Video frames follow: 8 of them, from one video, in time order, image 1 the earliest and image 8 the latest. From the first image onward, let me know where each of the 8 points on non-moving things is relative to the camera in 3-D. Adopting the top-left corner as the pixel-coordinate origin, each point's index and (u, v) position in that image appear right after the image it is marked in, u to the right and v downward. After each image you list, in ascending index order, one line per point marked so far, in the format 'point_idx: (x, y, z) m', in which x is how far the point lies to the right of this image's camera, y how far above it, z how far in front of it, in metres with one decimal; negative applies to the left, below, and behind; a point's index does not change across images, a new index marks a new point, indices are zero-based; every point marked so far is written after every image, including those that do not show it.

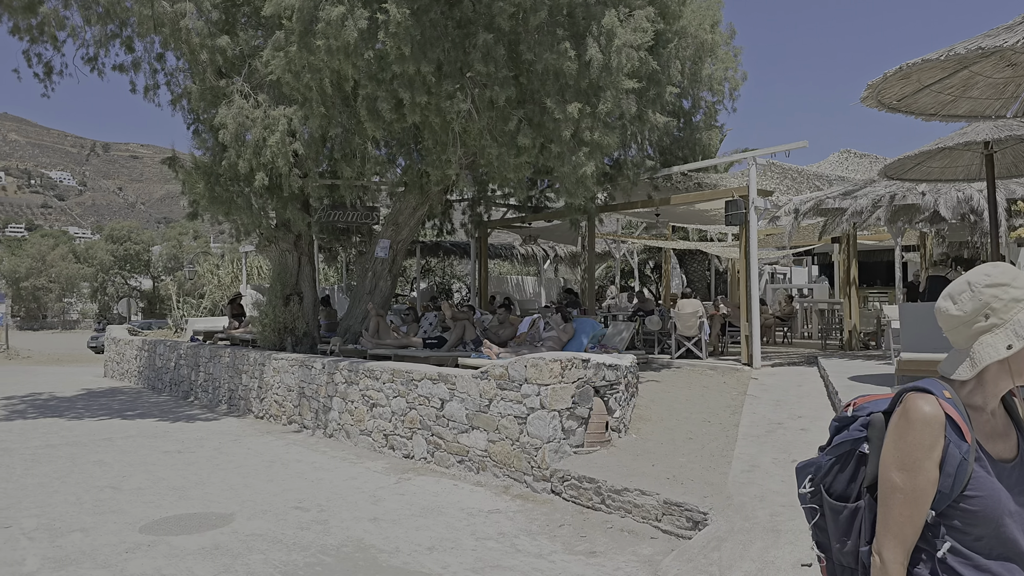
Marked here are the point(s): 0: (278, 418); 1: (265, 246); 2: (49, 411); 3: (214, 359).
0: (-2.8, -1.5, +9.9) m
1: (-3.4, +0.6, +11.2) m
2: (-6.7, -1.8, +12.3) m
3: (-4.2, -1.0, +11.9) m
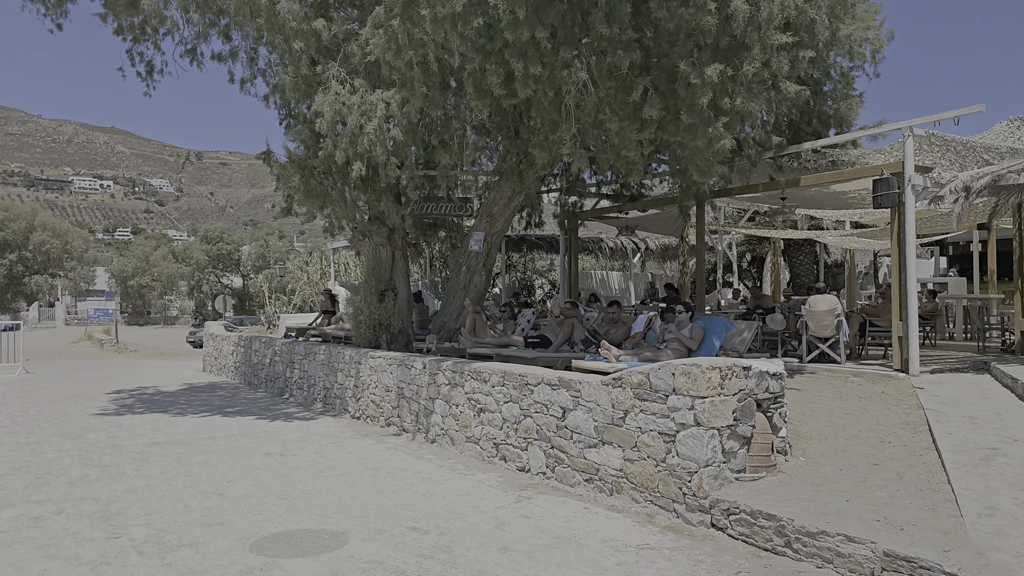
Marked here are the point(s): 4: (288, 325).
0: (-1.6, -1.5, +9.3) m
1: (-2.0, +0.6, +10.7) m
2: (-5.2, -1.7, +12.1) m
3: (-2.8, -1.0, +11.5) m
4: (-4.3, -0.7, +15.9) m
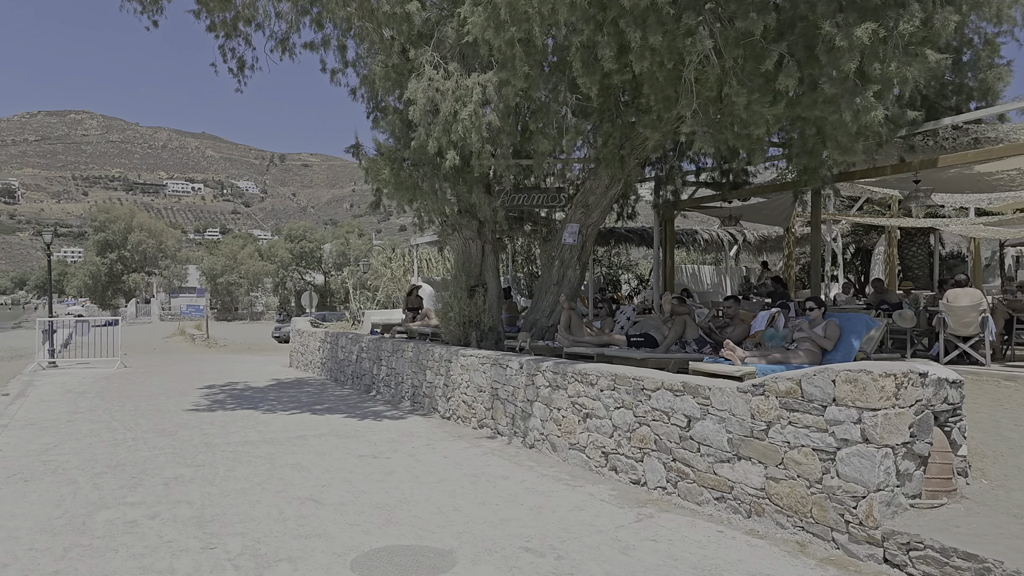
0: (-0.5, -1.4, +8.9) m
1: (-0.8, +0.7, +10.3) m
2: (-3.8, -1.6, +12.0) m
3: (-1.5, -0.9, +11.1) m
4: (-2.6, -0.6, +15.7) m
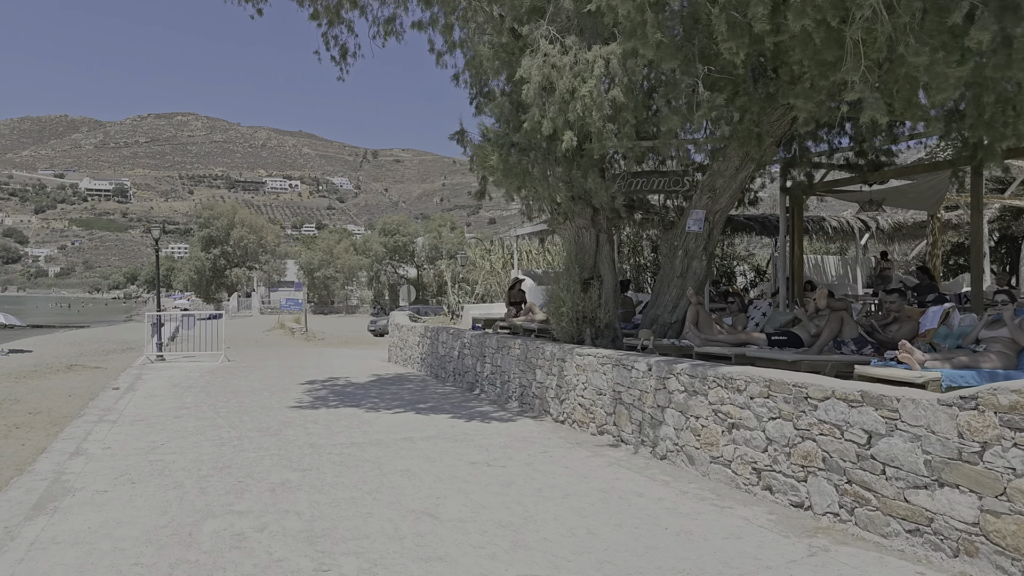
0: (+0.7, -1.3, +8.2) m
1: (+0.6, +0.8, +9.7) m
2: (-2.3, -1.6, +11.6) m
3: (-0.1, -0.8, +10.6) m
4: (-0.7, -0.5, +15.2) m
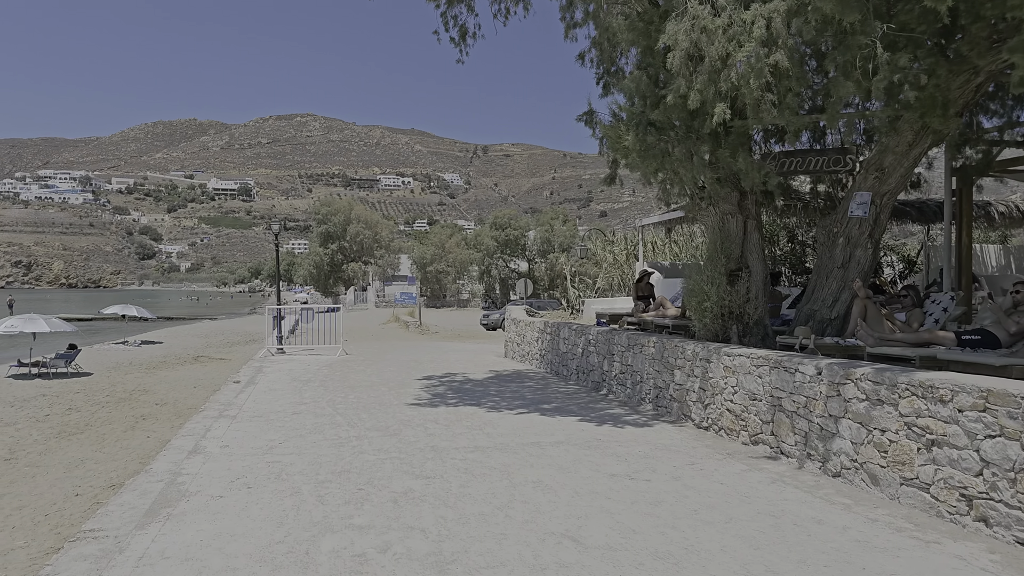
0: (+1.9, -1.3, +7.3) m
1: (+2.0, +0.9, +8.8) m
2: (-0.6, -1.5, +11.1) m
3: (+1.5, -0.7, +9.7) m
4: (+1.5, -0.4, +14.4) m
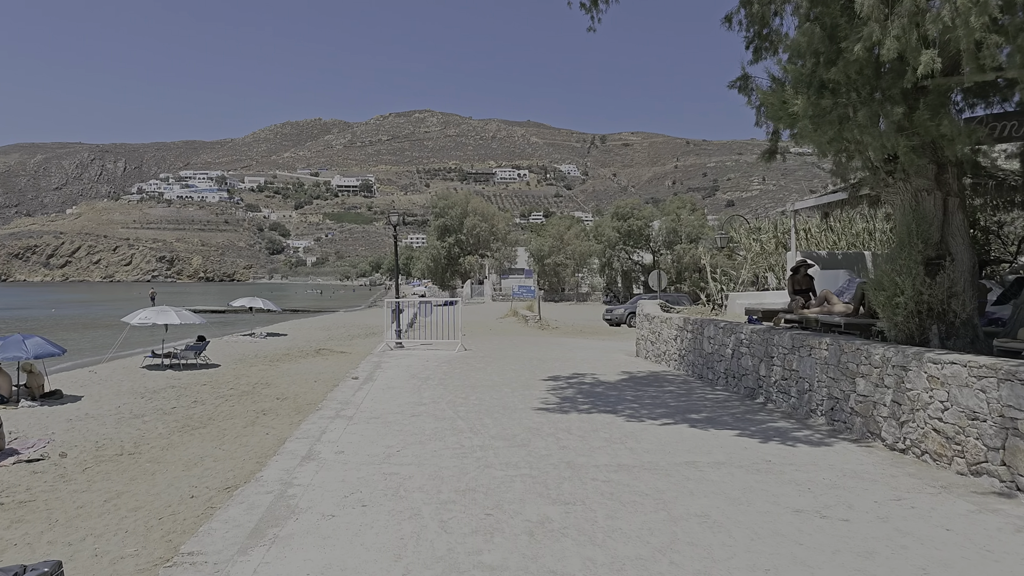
0: (+3.0, -1.2, +5.9) m
1: (+3.3, +0.9, +7.3) m
2: (+1.1, -1.4, +10.0) m
3: (+2.9, -0.6, +8.4) m
4: (+3.5, -0.3, +13.0) m
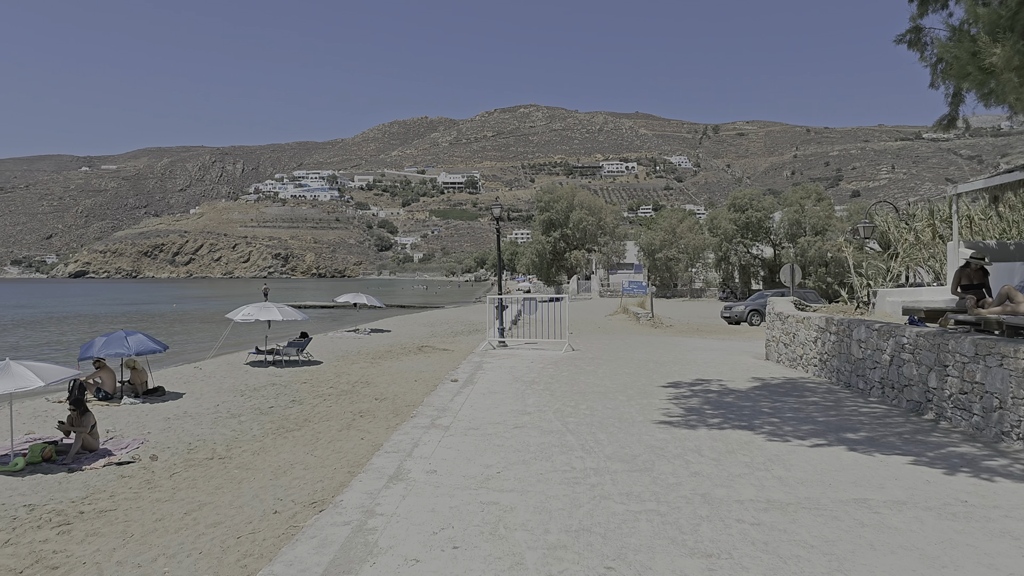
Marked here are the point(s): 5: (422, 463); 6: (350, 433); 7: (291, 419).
0: (+3.7, -1.2, +4.4) m
1: (+4.1, +1.0, +5.7) m
2: (+2.3, -1.3, +8.7) m
3: (+3.9, -0.6, +6.8) m
4: (+5.1, -0.2, +11.3) m
5: (-0.7, -1.4, +6.8) m
6: (-2.4, -2.1, +12.1) m
7: (-3.5, -2.1, +13.1) m
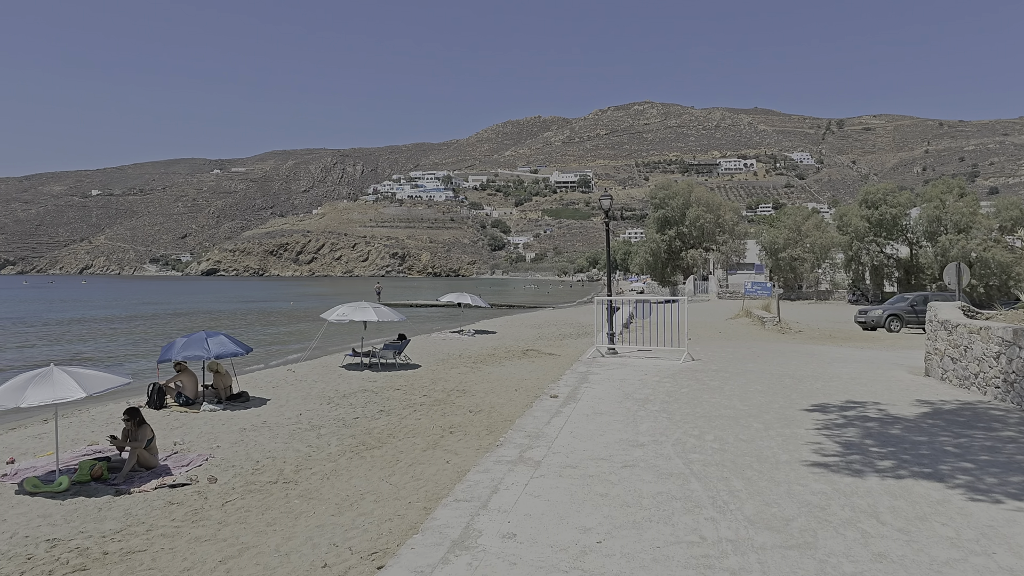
0: (+4.0, -1.2, +2.2) m
1: (+4.6, +0.9, +3.5) m
2: (+3.1, -1.3, +6.7) m
3: (+4.5, -0.6, +4.6) m
4: (+6.3, -0.3, +8.9) m
5: (-0.1, -1.4, +5.2) m
6: (-1.0, -2.1, +10.7) m
7: (-2.0, -2.1, +11.8) m
